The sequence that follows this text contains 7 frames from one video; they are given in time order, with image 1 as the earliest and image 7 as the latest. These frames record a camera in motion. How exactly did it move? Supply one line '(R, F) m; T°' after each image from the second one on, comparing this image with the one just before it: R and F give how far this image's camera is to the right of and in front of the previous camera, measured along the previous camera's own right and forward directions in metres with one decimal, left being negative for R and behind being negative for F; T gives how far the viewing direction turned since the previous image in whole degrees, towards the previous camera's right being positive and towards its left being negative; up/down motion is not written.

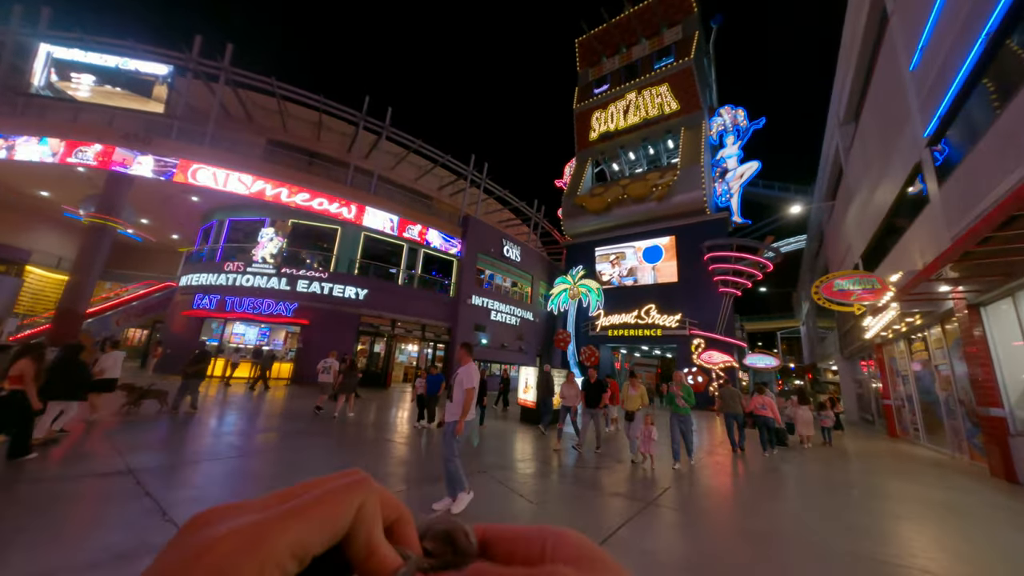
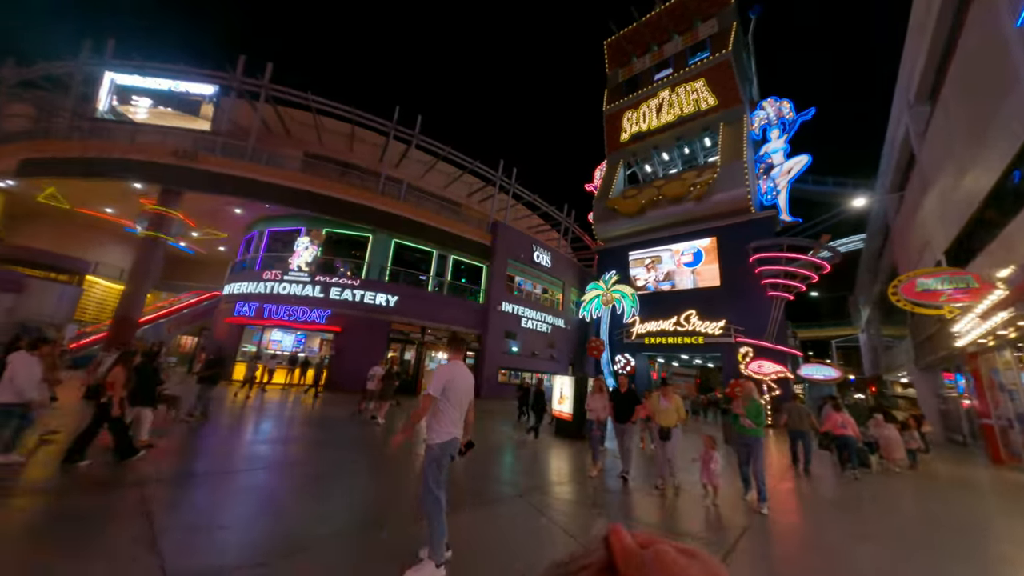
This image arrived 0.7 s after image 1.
(-0.1, +0.6) m; -5°
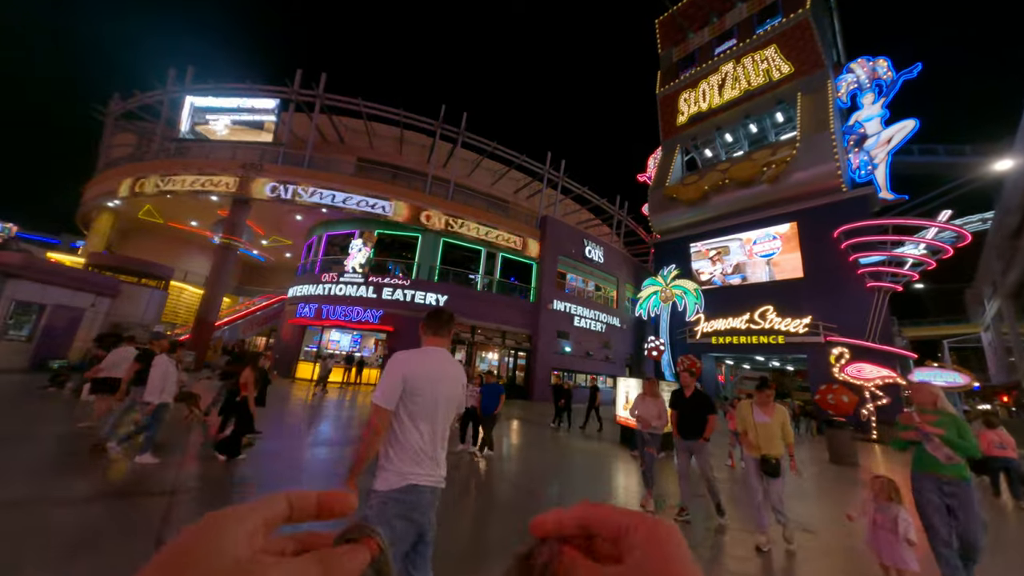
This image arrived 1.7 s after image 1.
(-0.2, +0.8) m; -8°
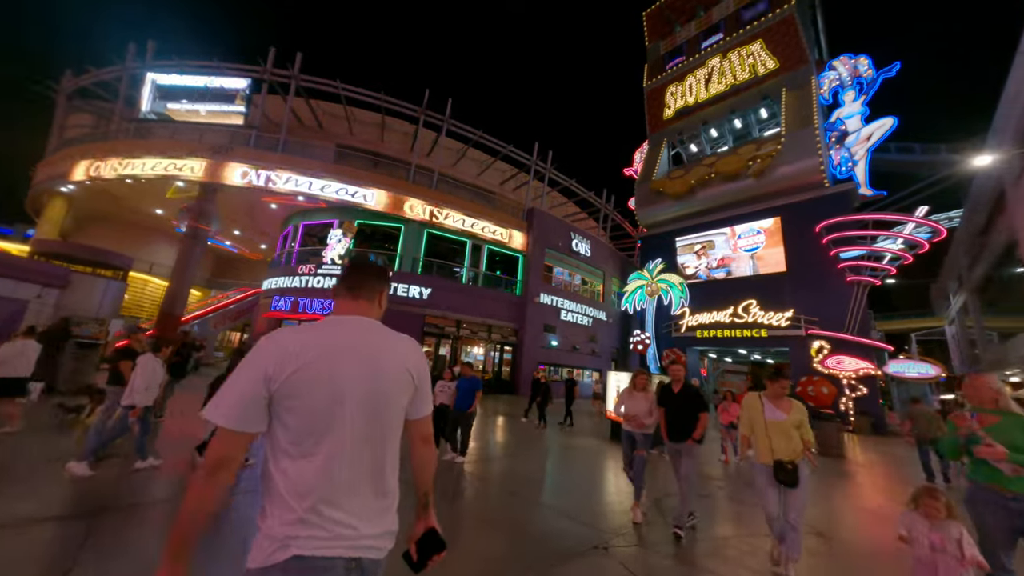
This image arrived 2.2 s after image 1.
(-0.1, +0.4) m; +2°
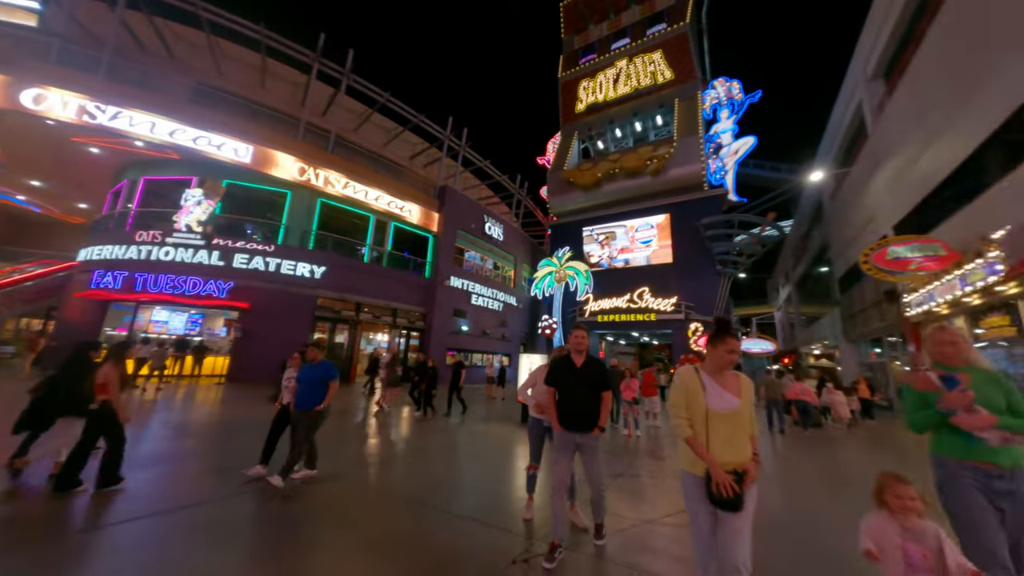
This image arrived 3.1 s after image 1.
(+0.1, +0.7) m; +15°
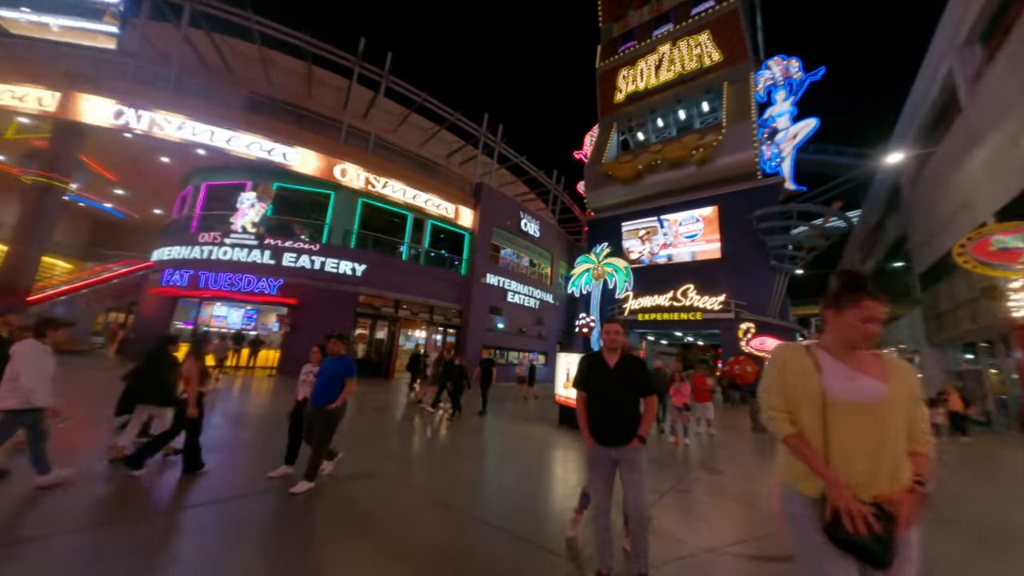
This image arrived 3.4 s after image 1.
(0.0, +0.3) m; -6°
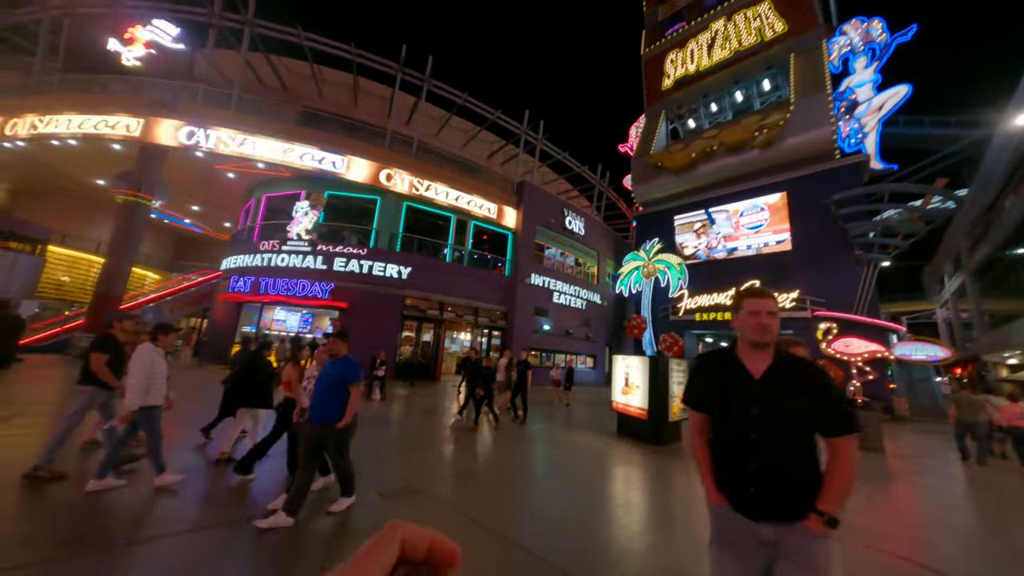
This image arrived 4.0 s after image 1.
(-0.2, +0.6) m; -7°
